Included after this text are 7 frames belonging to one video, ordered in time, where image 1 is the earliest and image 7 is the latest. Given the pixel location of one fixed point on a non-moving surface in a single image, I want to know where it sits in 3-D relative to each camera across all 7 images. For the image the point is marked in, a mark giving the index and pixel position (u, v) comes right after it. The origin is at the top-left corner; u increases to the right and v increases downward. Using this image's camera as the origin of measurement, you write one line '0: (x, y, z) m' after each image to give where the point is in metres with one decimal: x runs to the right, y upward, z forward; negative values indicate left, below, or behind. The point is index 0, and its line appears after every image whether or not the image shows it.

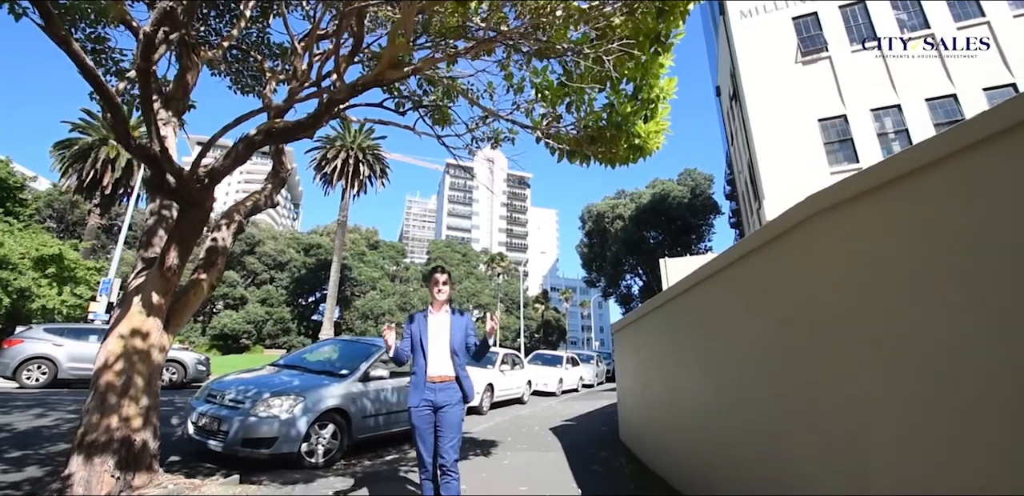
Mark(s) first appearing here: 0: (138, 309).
0: (-3.0, -0.5, +4.1) m
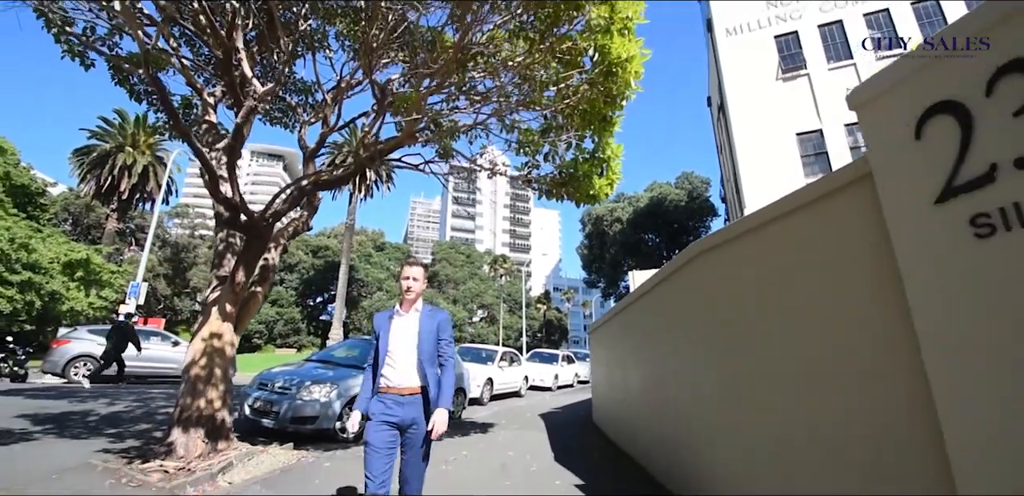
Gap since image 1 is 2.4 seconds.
0: (-3.1, -0.7, +5.4) m
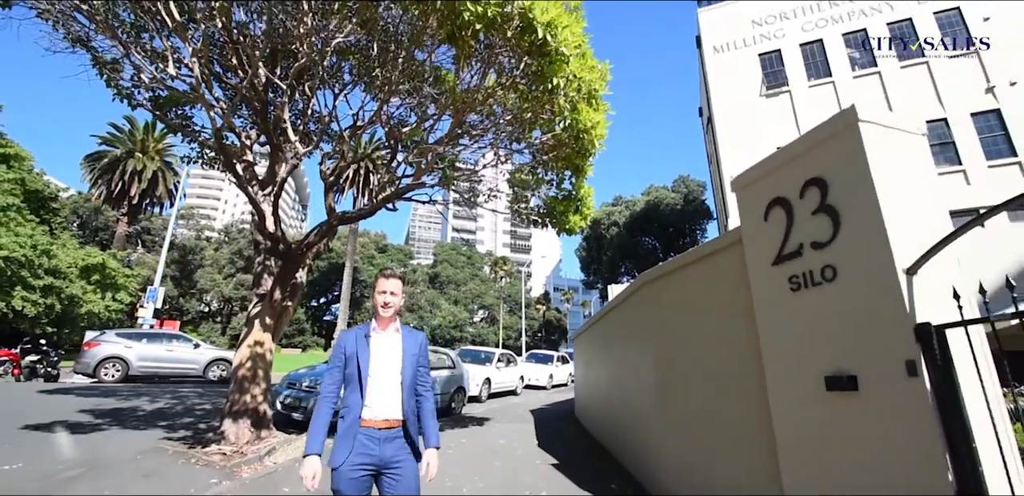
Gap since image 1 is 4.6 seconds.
0: (-3.3, -1.0, +6.5) m
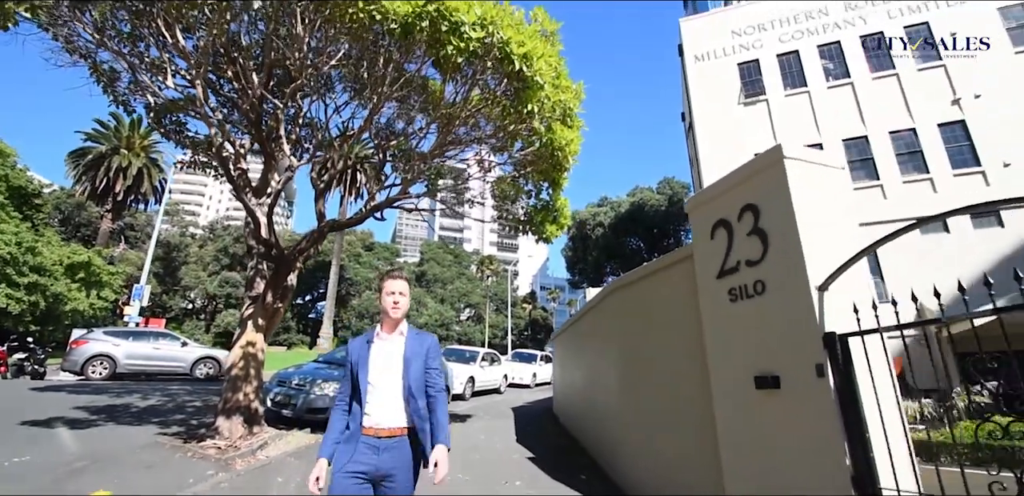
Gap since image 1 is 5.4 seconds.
0: (-3.5, -1.1, +6.8) m
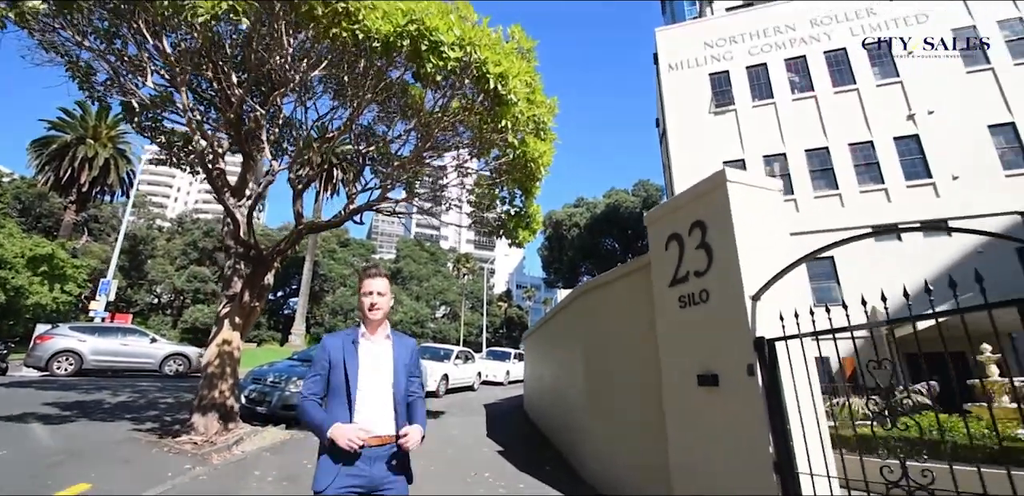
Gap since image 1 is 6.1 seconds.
0: (-3.9, -1.1, +7.0) m
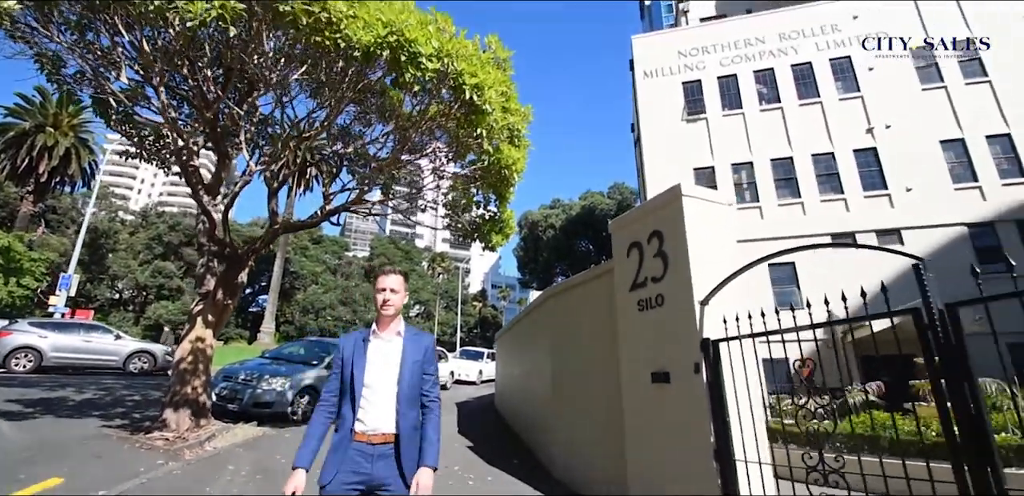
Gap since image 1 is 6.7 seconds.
0: (-4.3, -1.1, +7.0) m
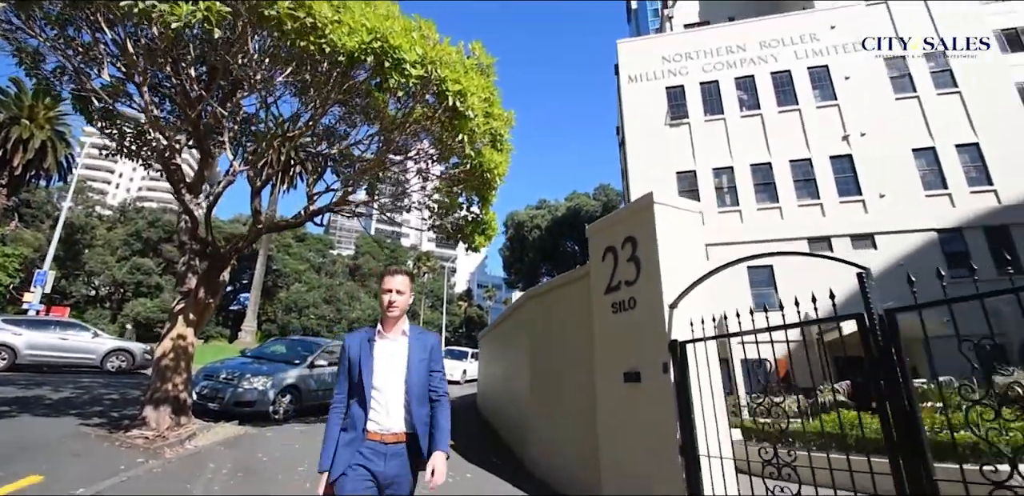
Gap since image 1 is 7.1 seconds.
0: (-4.6, -1.0, +7.0) m
